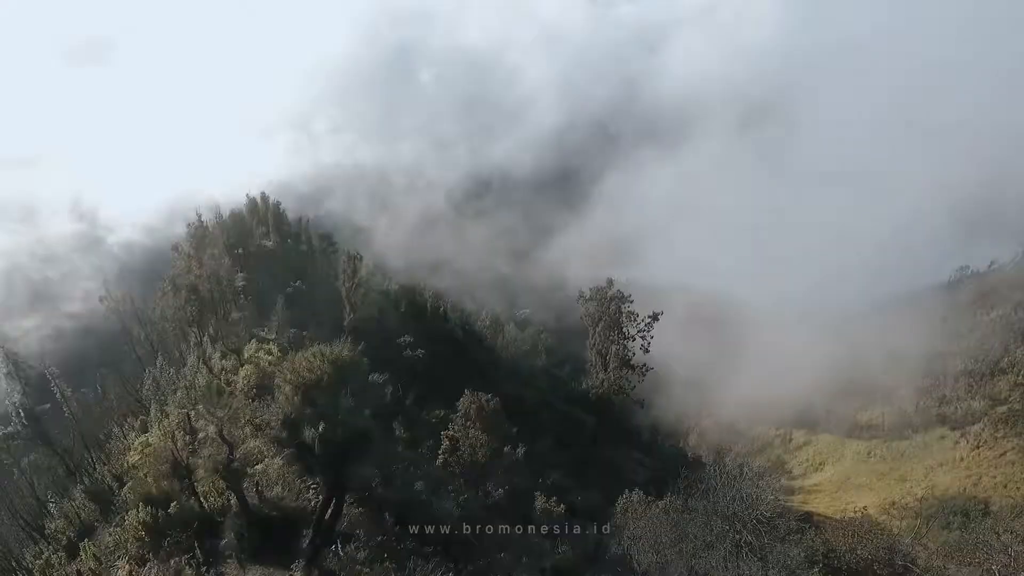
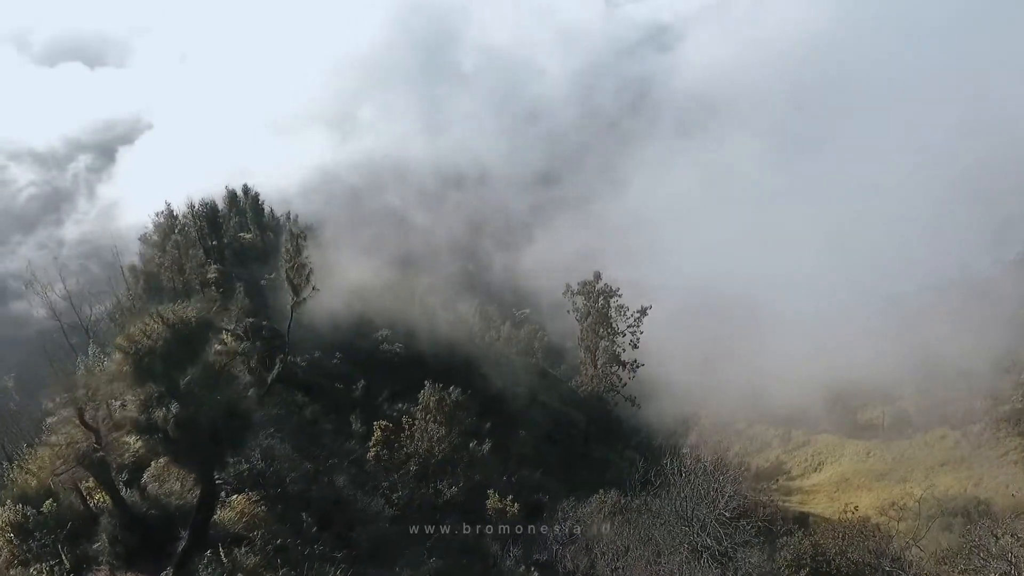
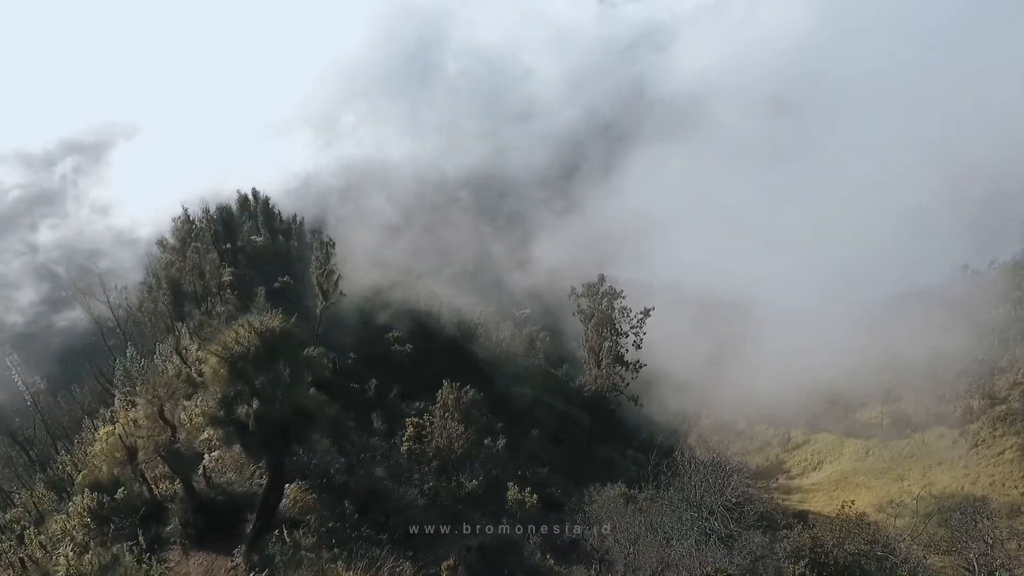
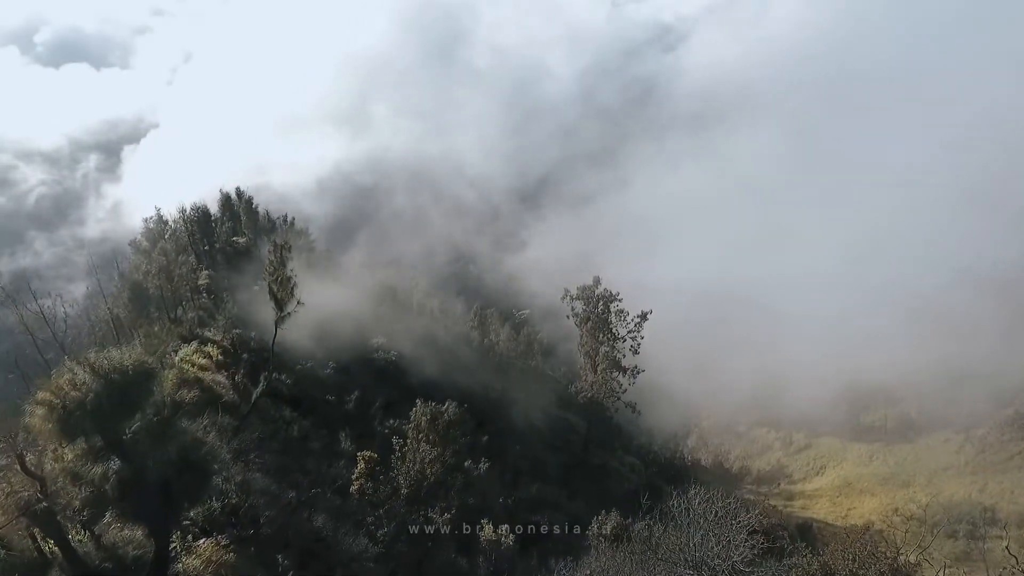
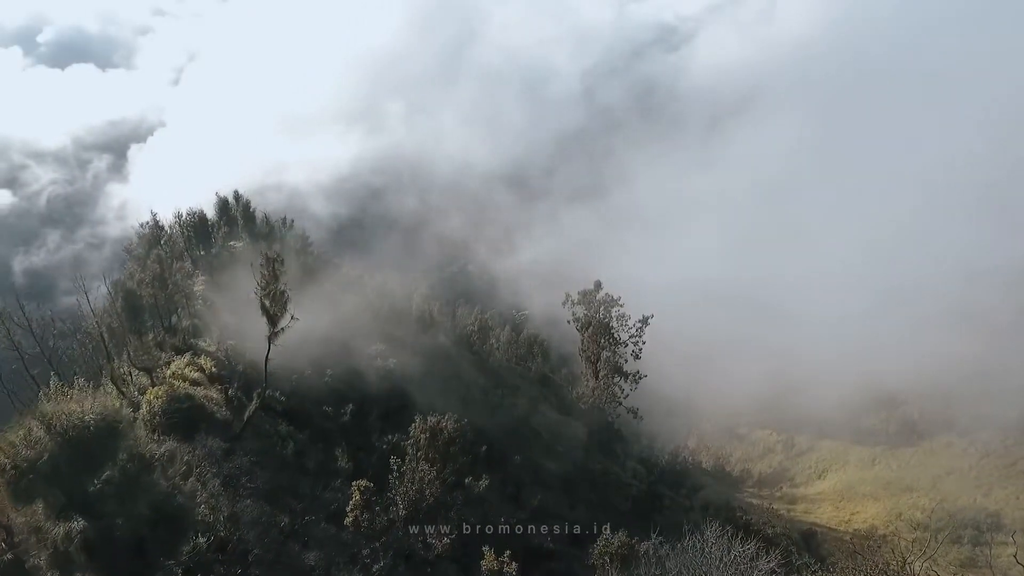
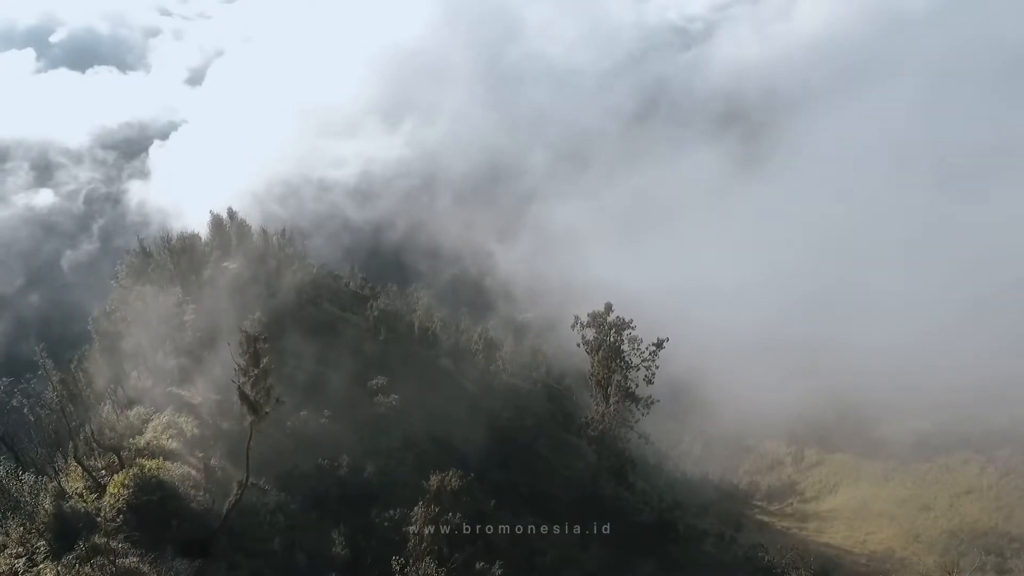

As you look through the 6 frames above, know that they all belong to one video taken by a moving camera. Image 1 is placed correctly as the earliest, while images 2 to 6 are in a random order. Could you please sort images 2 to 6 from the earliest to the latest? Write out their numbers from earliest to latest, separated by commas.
3, 2, 4, 5, 6
